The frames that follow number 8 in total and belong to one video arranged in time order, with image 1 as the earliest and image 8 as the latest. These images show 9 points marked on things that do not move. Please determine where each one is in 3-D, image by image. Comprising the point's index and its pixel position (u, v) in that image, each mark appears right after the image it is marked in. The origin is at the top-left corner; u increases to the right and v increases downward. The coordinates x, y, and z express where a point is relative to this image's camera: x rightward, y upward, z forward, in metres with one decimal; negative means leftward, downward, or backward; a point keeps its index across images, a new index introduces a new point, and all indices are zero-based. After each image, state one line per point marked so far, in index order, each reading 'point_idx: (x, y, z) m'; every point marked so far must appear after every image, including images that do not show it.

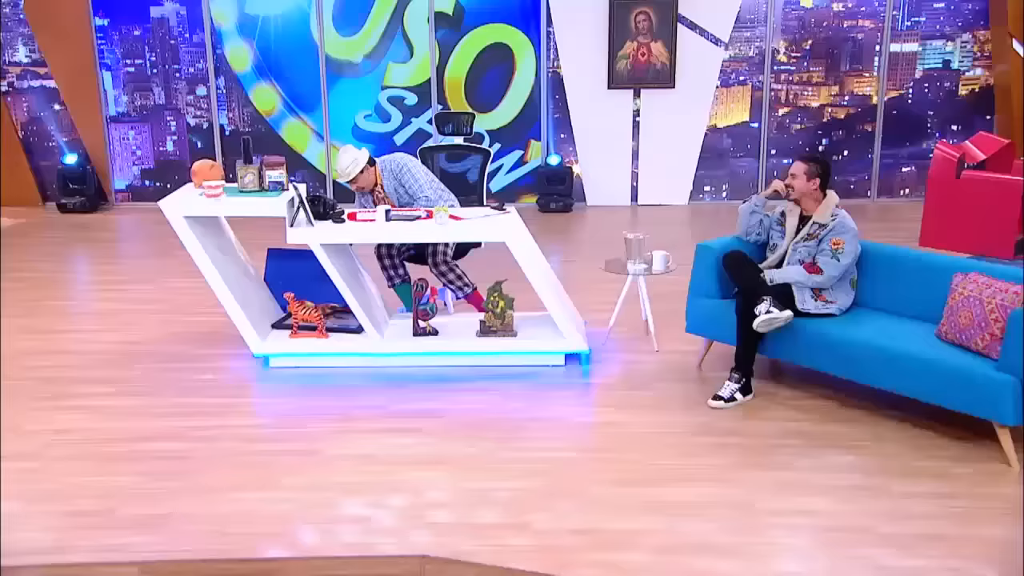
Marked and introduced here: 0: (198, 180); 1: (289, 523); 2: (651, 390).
0: (-1.4, +0.5, +4.2) m
1: (-0.7, -0.7, +2.9) m
2: (+0.6, -0.4, +4.0) m
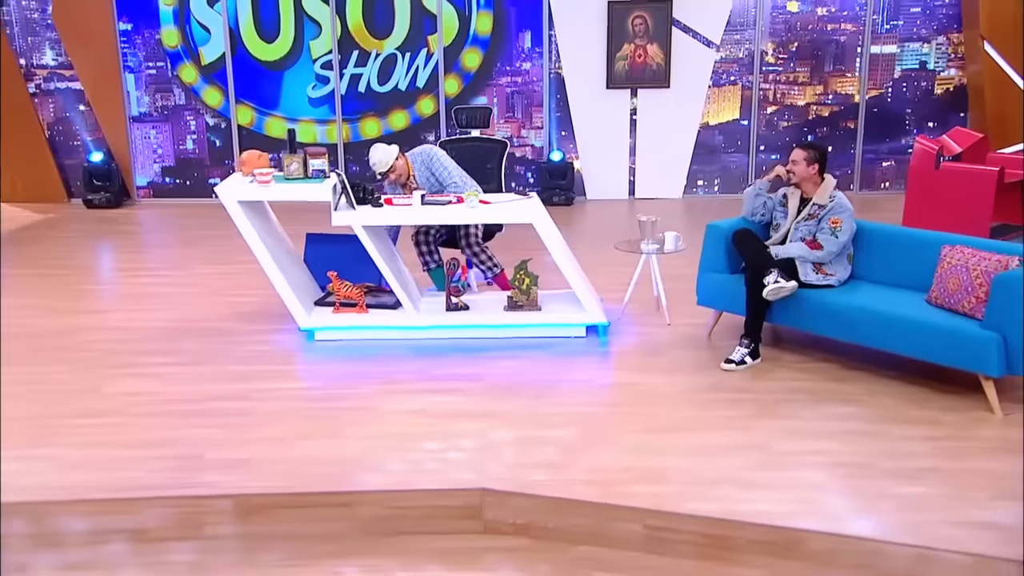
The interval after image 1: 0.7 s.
0: (-1.3, +0.6, +4.6) m
1: (-0.5, -0.6, +3.3) m
2: (+0.7, -0.3, +4.4) m
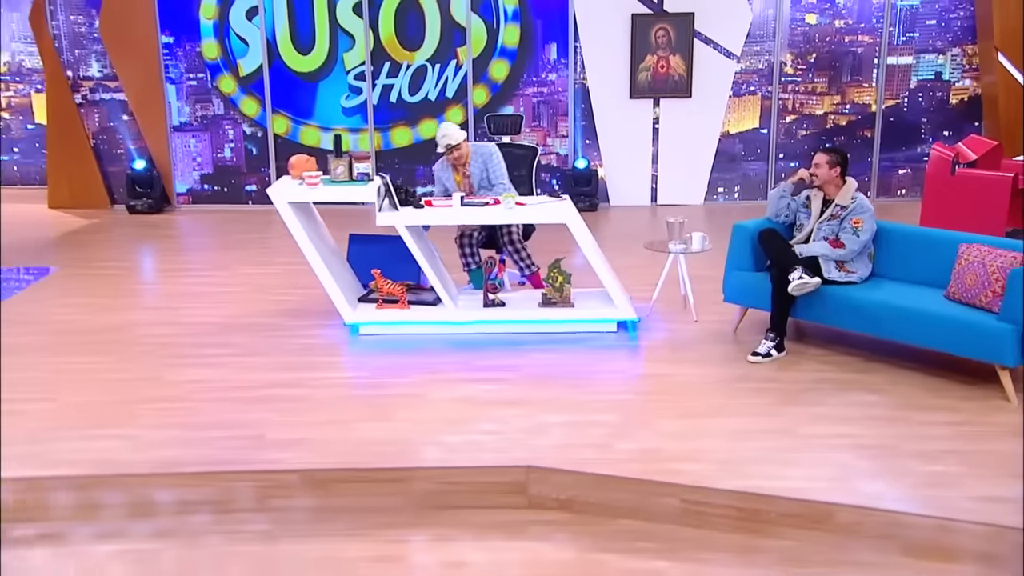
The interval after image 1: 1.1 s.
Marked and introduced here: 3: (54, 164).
0: (-1.1, +0.6, +4.8) m
1: (-0.4, -0.6, +3.5) m
2: (+0.9, -0.3, +4.6) m
3: (-4.1, +1.2, +8.7) m
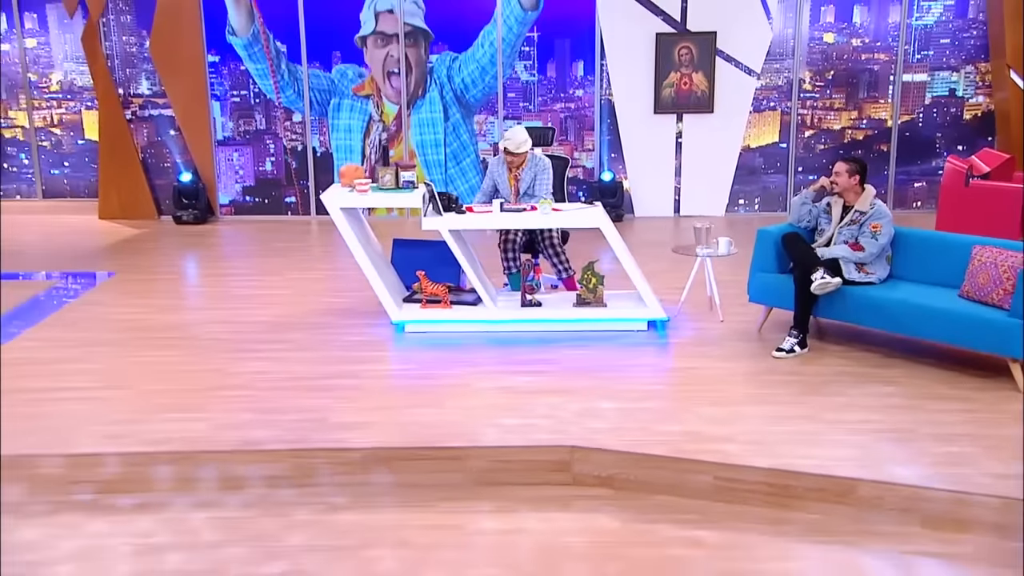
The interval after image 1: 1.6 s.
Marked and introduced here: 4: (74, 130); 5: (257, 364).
0: (-0.9, +0.6, +5.1) m
1: (-0.2, -0.6, +3.8) m
2: (+1.1, -0.3, +4.9) m
3: (-3.9, +1.1, +9.1) m
4: (-4.3, +1.6, +9.3) m
5: (-1.2, -0.4, +4.6) m
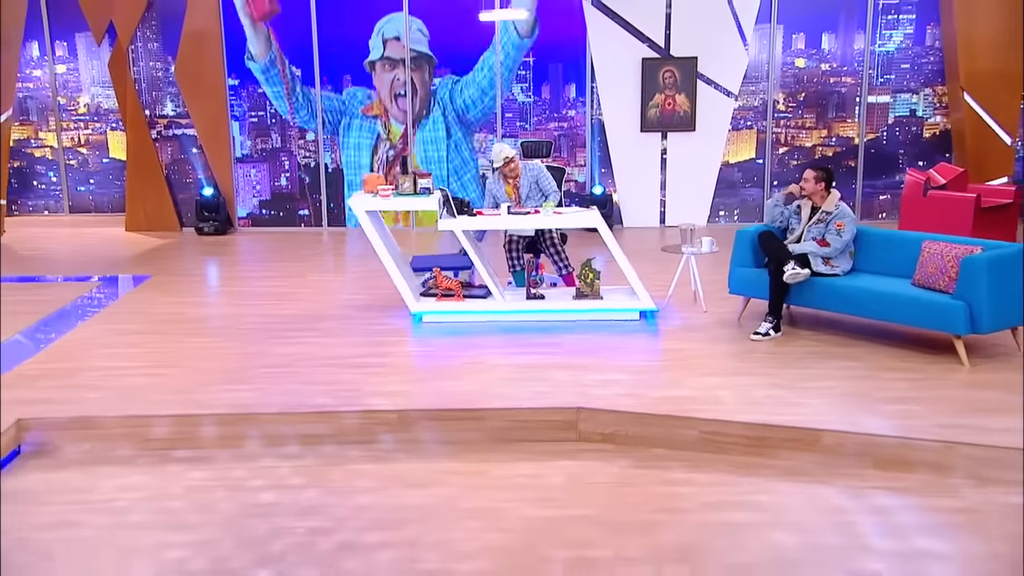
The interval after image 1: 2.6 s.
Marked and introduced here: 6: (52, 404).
0: (-0.9, +0.6, +5.7) m
1: (-0.1, -0.5, +4.4) m
2: (+1.1, -0.2, +5.5) m
3: (-3.9, +1.0, +9.7) m
4: (-4.3, +1.5, +9.9) m
5: (-1.2, -0.3, +5.2) m
6: (-2.1, -0.5, +4.3) m
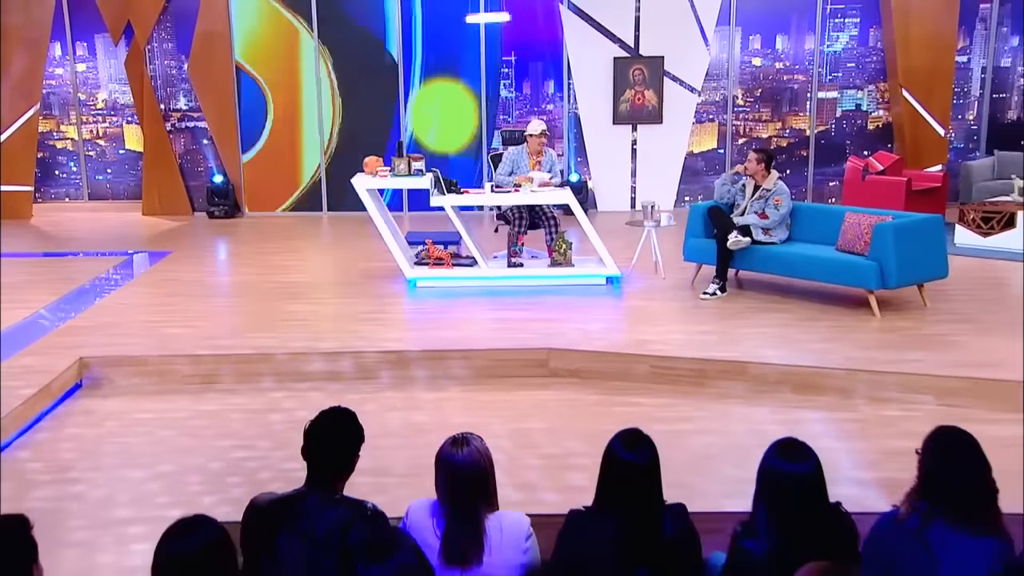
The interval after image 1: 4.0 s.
0: (-1.0, +0.8, +6.5) m
1: (-0.2, -0.3, +5.2) m
2: (+1.0, 0.0, +6.3) m
3: (-4.1, +1.2, +10.5) m
4: (-4.5, +1.7, +10.6) m
5: (-1.3, -0.1, +6.0) m
6: (-2.2, -0.3, +5.1) m
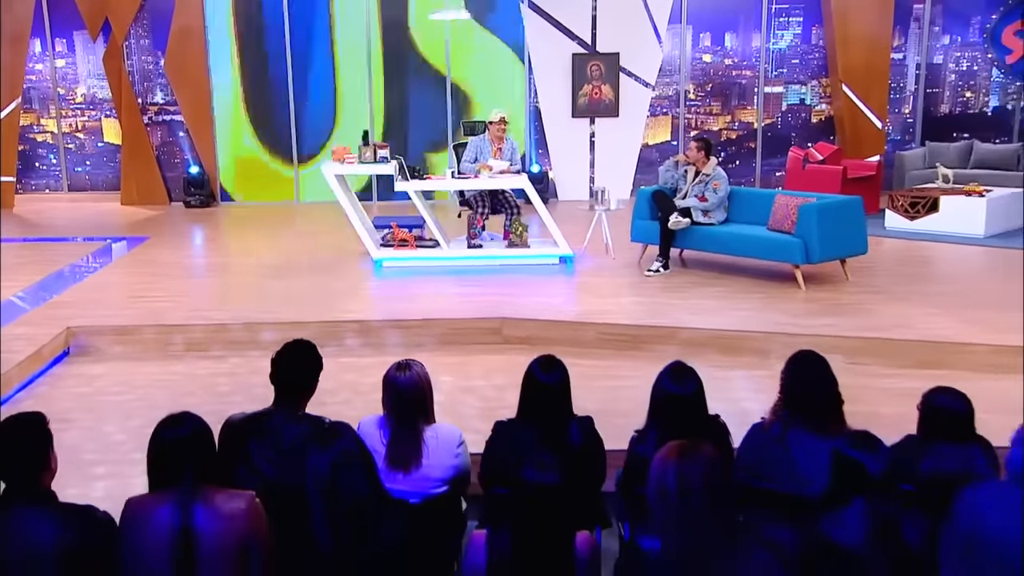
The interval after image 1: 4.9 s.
0: (-1.3, +1.0, +7.0) m
1: (-0.5, -0.1, +5.7) m
2: (+0.7, +0.1, +6.8) m
3: (-4.5, +1.3, +10.8) m
4: (-4.9, +1.8, +11.0) m
5: (-1.6, 0.0, +6.4) m
6: (-2.5, -0.2, +5.5) m
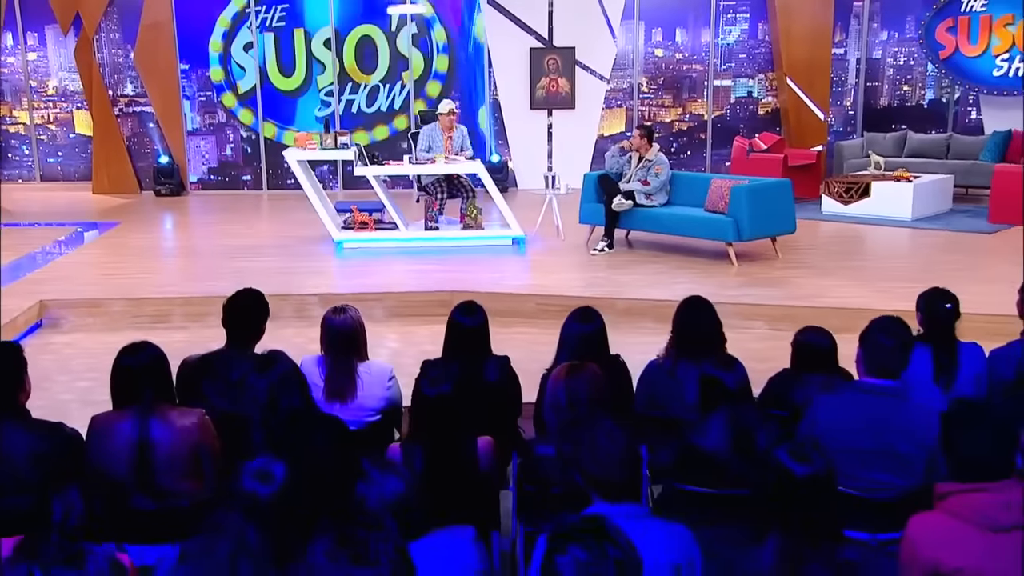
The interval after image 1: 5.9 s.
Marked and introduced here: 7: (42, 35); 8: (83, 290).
0: (-1.7, +1.1, +7.3) m
1: (-0.8, 0.0, +6.0) m
2: (+0.4, +0.3, +7.2) m
3: (-4.9, +1.5, +11.1) m
4: (-5.4, +1.9, +11.2) m
5: (-1.9, +0.2, +6.7) m
6: (-2.8, 0.0, +5.8) m
7: (-5.5, +3.0, +11.0) m
8: (-2.7, 0.0, +5.9) m
